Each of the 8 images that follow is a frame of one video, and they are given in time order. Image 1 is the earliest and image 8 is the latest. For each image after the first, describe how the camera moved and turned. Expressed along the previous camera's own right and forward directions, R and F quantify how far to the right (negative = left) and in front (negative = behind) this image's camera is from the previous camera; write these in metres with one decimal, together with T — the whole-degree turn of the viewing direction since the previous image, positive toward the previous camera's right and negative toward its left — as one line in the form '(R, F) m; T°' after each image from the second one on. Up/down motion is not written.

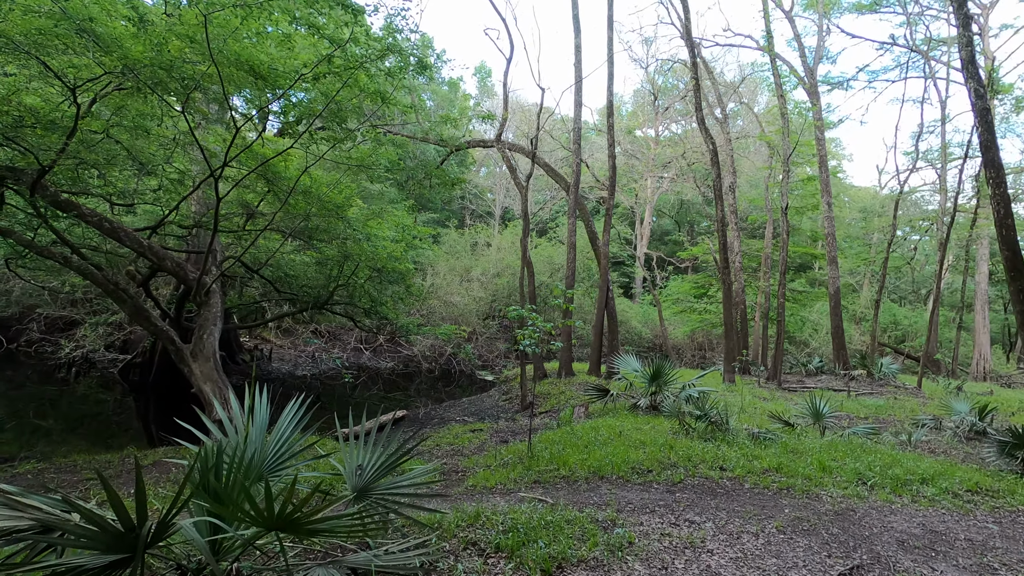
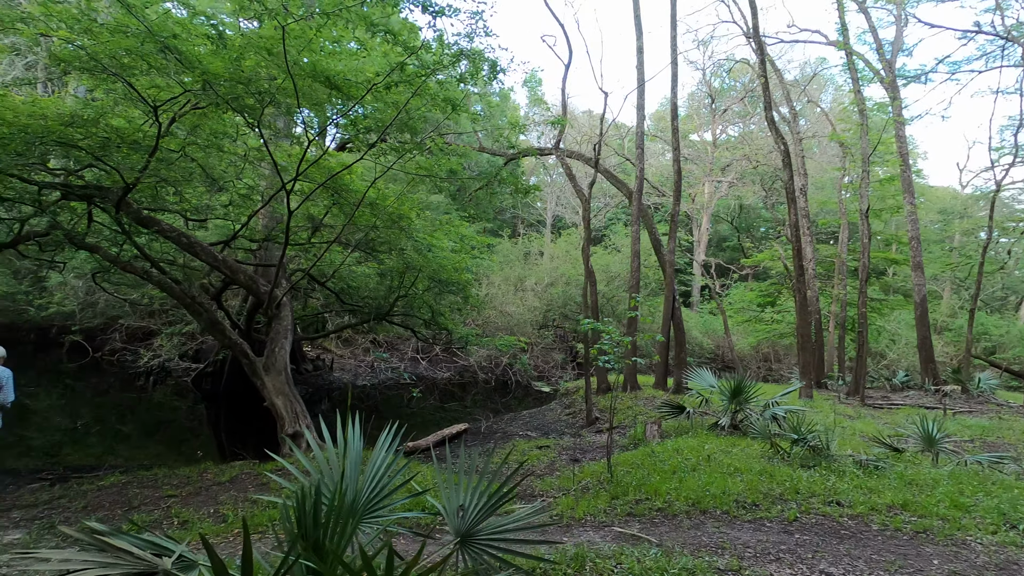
(-0.3, +0.3) m; -5°
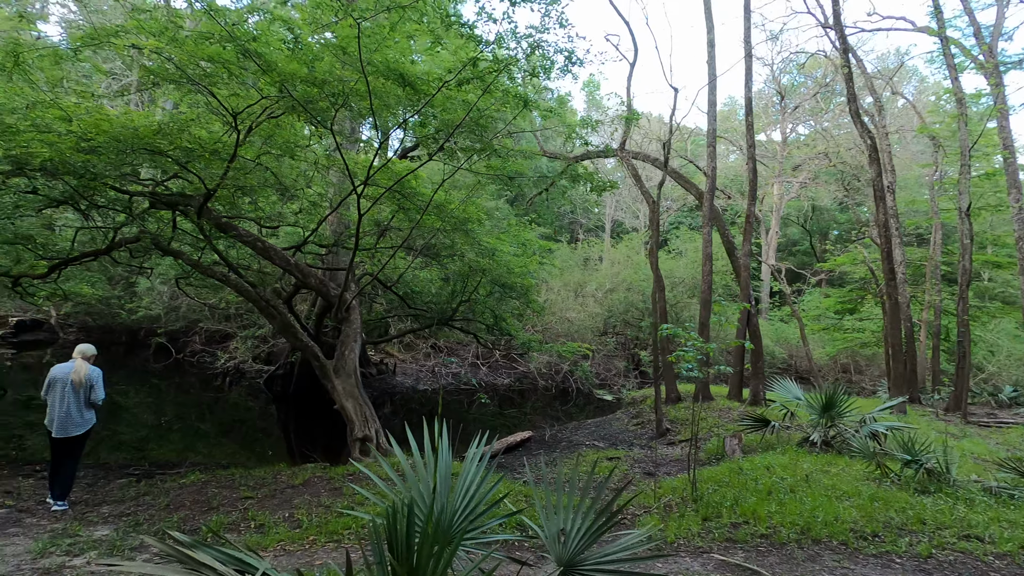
(-0.2, +0.2) m; -6°
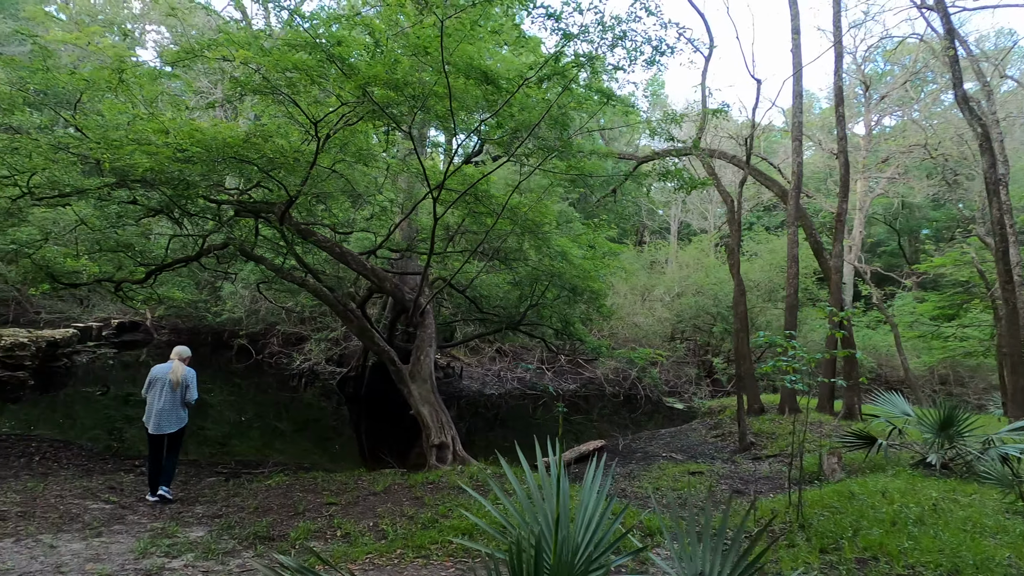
(-0.2, +0.2) m; -6°
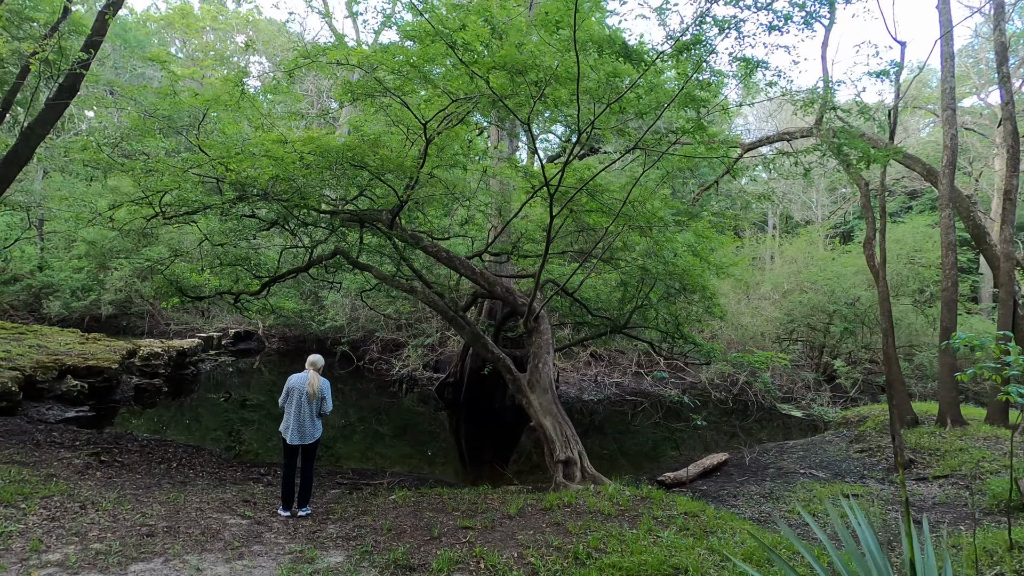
(-0.5, +0.4) m; -9°
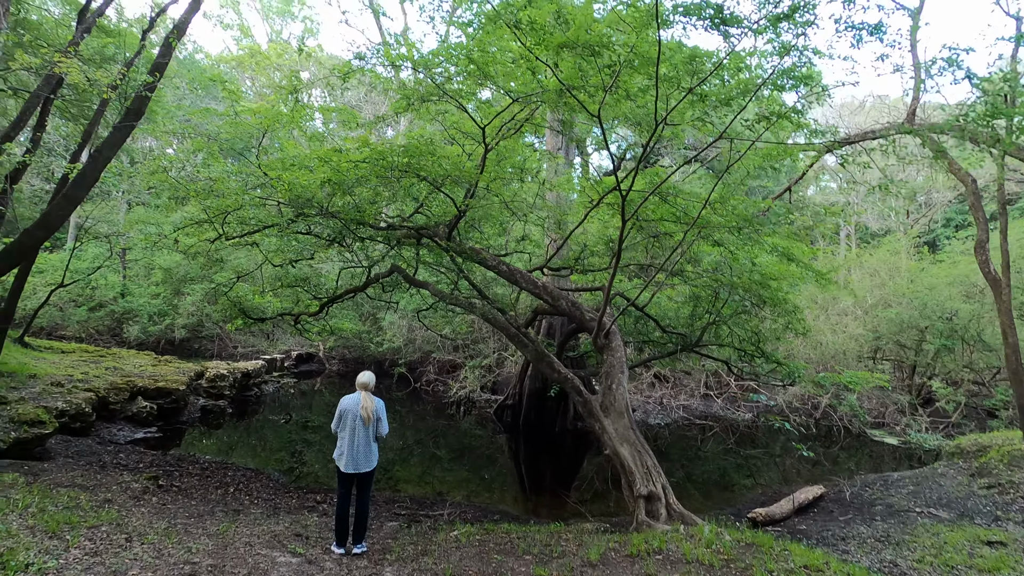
(-0.1, +0.5) m; -6°
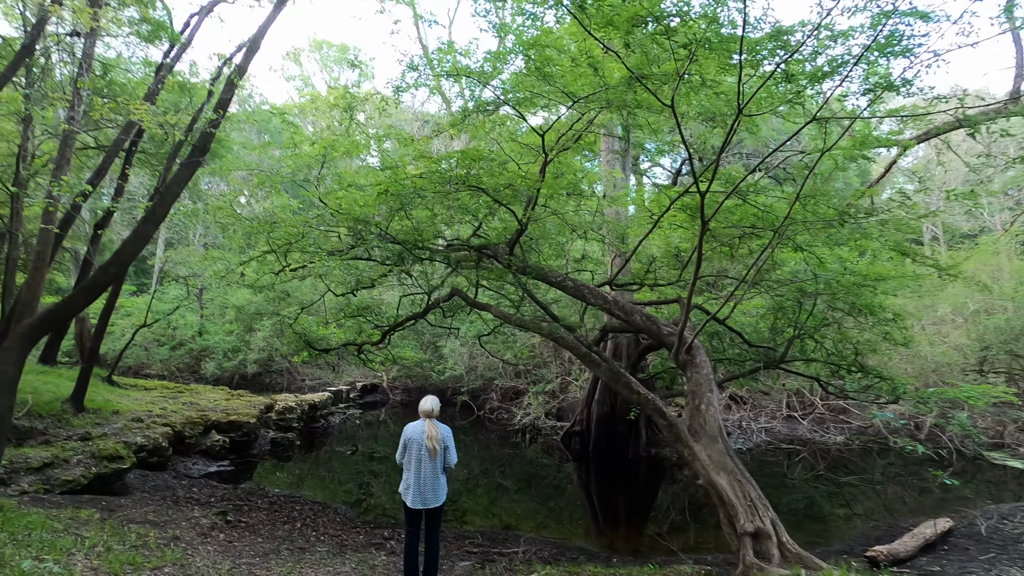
(-0.1, +0.4) m; -6°
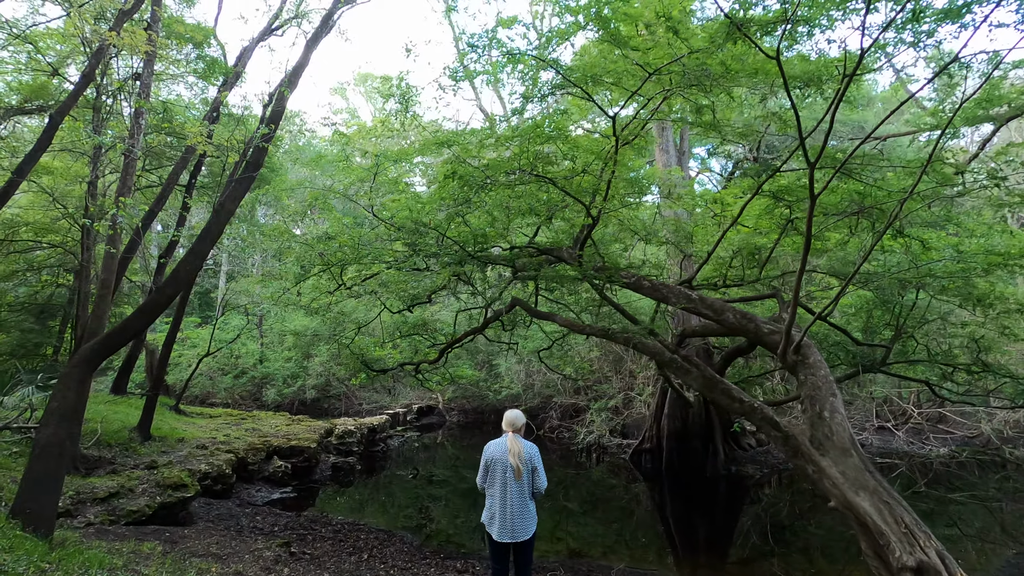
(-0.3, +0.5) m; -5°
